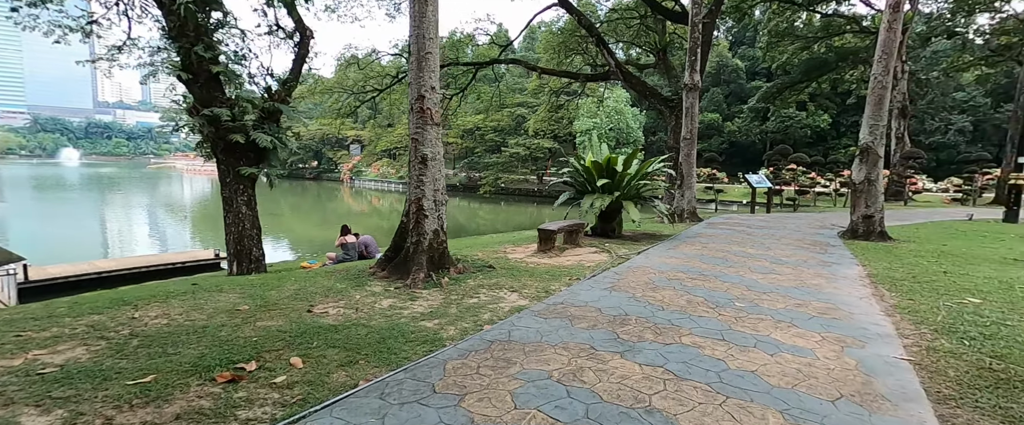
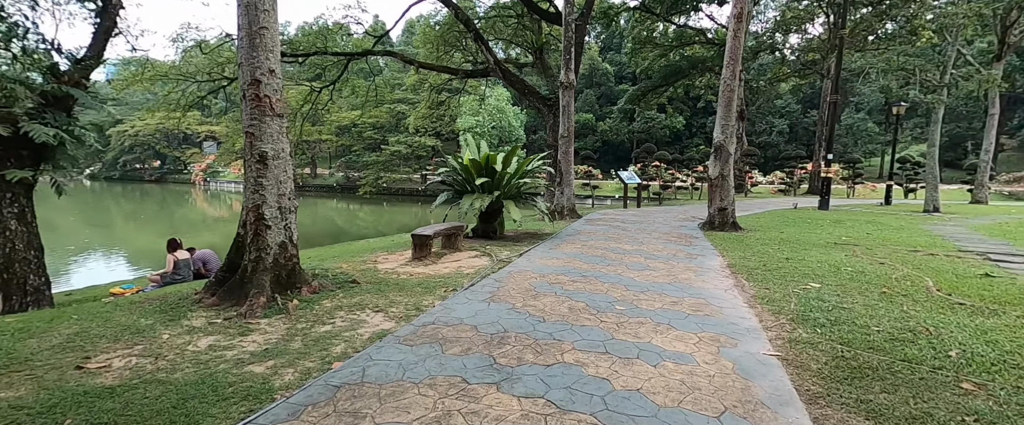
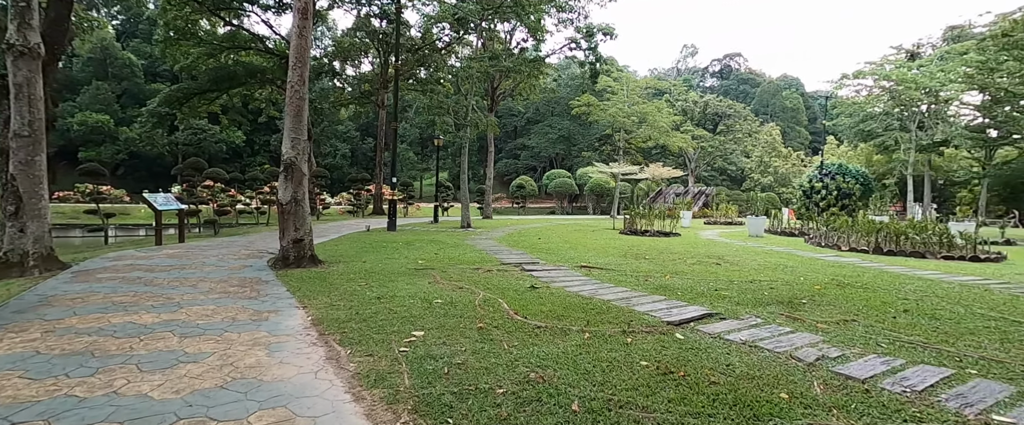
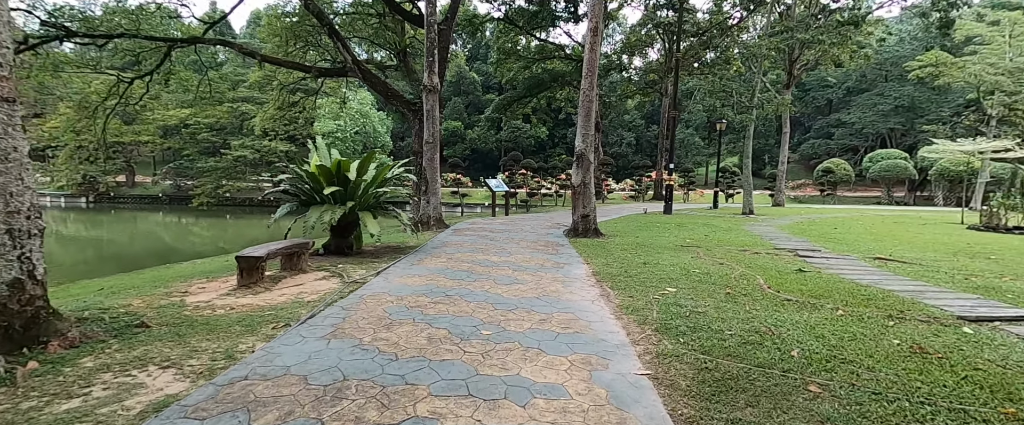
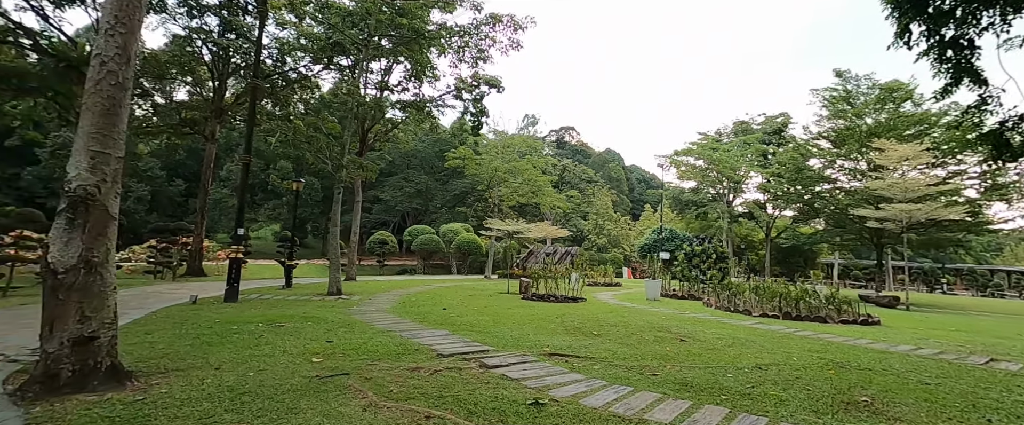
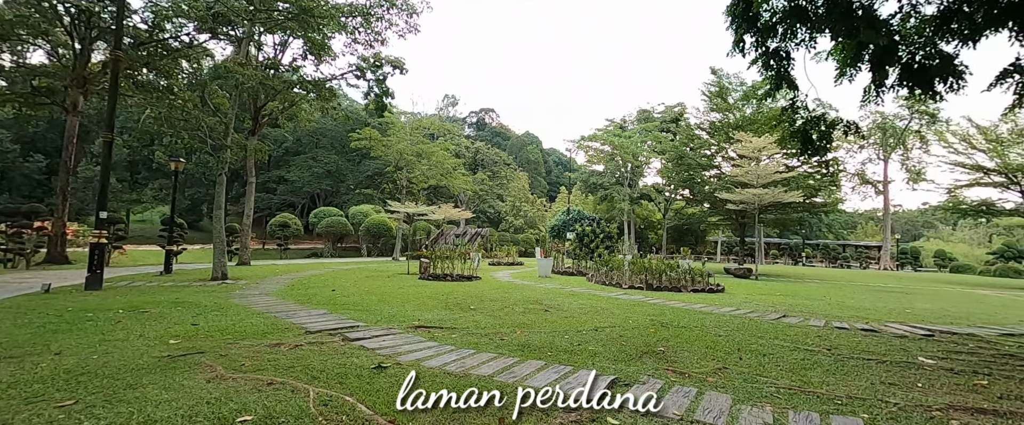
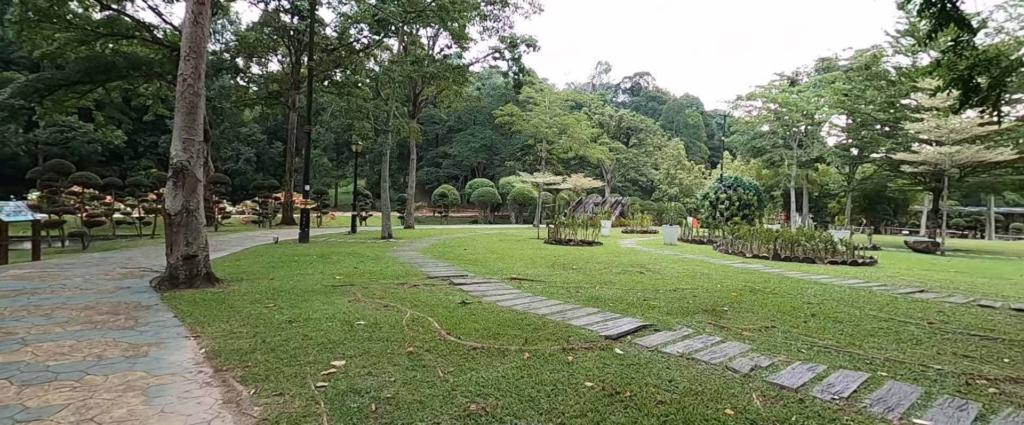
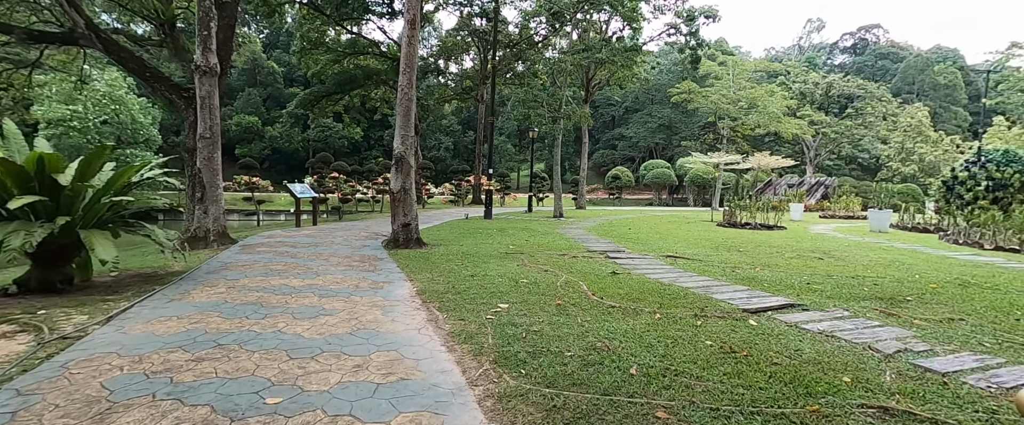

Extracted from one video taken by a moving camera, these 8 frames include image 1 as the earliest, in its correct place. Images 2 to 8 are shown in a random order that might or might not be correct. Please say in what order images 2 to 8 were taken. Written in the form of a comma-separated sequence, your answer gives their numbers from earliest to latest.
2, 4, 8, 3, 7, 6, 5
